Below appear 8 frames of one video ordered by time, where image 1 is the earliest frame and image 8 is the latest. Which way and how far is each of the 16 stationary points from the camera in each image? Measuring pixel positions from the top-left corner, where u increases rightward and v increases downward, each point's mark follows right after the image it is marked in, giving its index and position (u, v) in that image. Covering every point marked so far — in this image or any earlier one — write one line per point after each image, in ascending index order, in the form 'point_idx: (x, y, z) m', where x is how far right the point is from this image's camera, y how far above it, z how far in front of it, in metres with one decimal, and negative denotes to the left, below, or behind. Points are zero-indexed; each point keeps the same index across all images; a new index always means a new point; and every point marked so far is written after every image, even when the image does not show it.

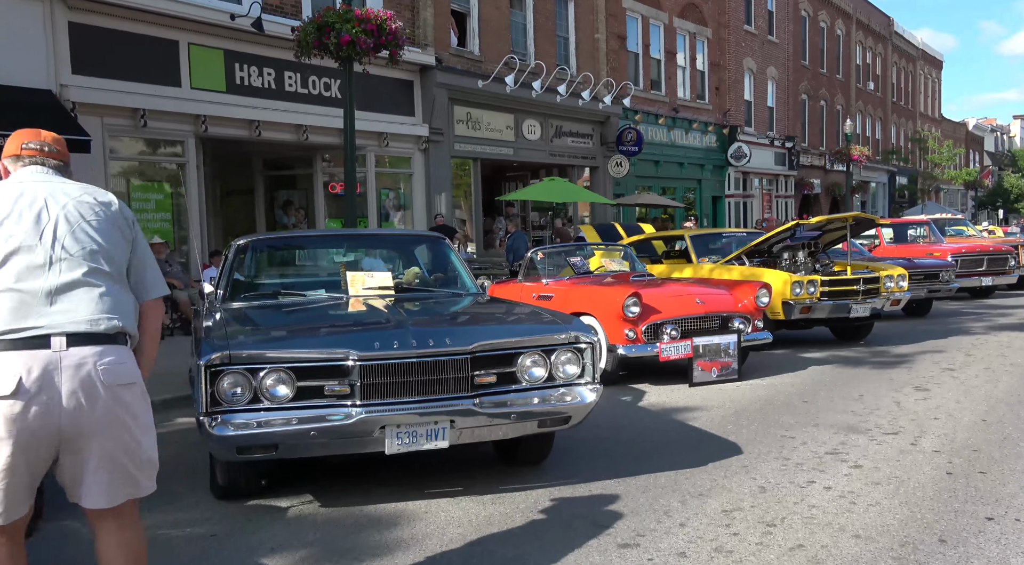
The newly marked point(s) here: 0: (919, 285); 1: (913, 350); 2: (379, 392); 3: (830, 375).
0: (+6.6, 0.0, +13.1) m
1: (+4.8, -0.8, +9.6) m
2: (-0.7, -0.5, +4.0) m
3: (+3.2, -0.9, +8.2) m
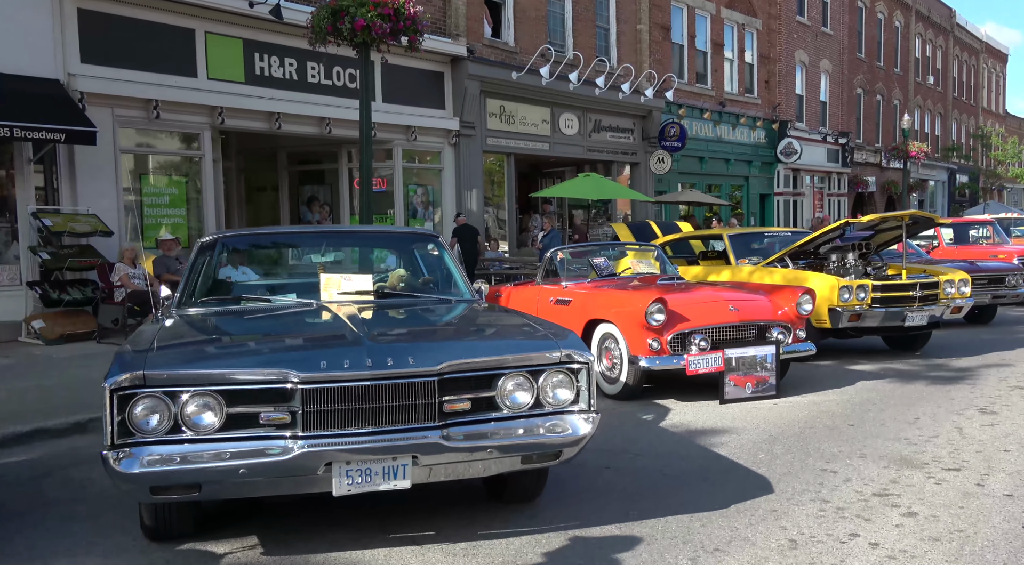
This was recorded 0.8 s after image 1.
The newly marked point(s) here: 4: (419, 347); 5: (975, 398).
0: (+7.0, -0.1, +12.0) m
1: (+5.0, -0.9, +8.7) m
2: (-0.8, -0.6, +3.3) m
3: (+3.3, -1.0, +7.3) m
4: (-0.4, -0.3, +3.5) m
5: (+3.9, -1.0, +6.8) m
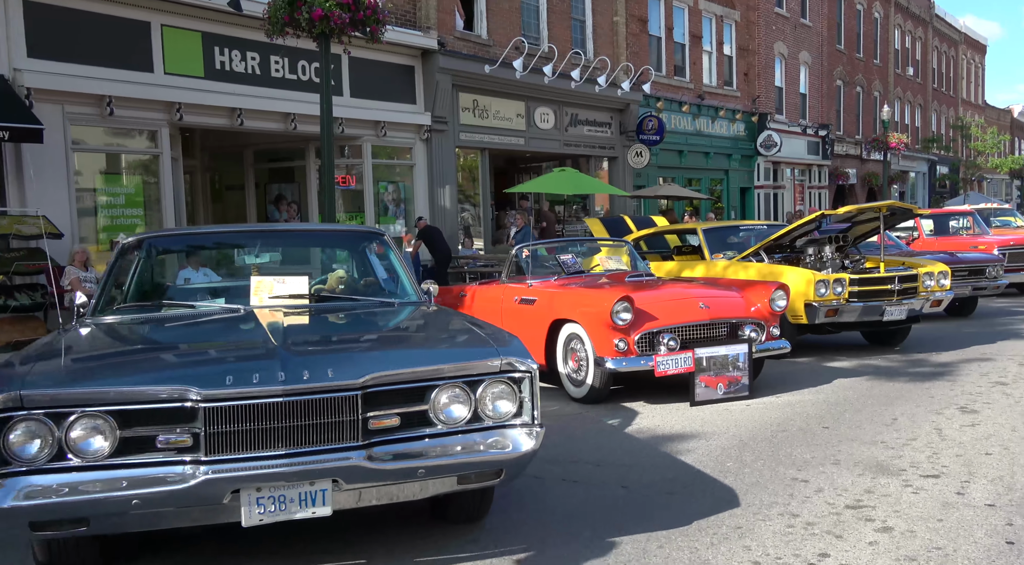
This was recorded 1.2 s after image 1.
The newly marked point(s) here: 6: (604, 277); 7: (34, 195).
0: (+6.6, 0.0, +11.8) m
1: (+4.6, -0.8, +8.4) m
2: (-1.0, -0.6, +3.0) m
3: (+3.0, -0.9, +7.0) m
4: (-0.7, -0.3, +3.2) m
5: (+3.6, -0.9, +6.5) m
6: (+0.9, +0.1, +7.6) m
7: (-6.0, +1.1, +10.1) m
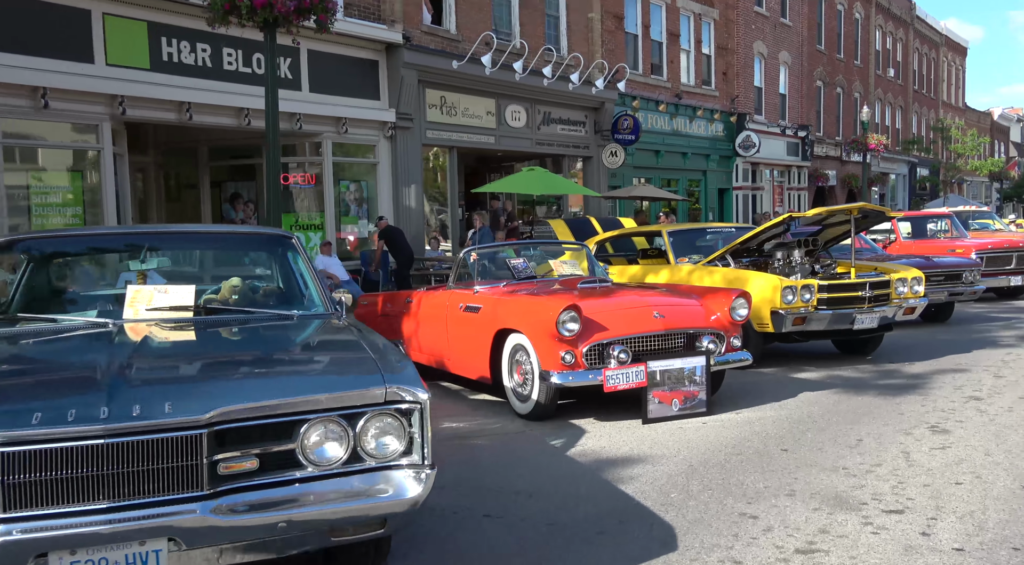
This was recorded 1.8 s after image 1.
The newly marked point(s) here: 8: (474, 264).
0: (+6.0, -0.1, +11.4) m
1: (+4.1, -0.9, +8.0) m
2: (-1.4, -0.6, +2.4) m
3: (+2.5, -1.0, +6.6) m
4: (-1.1, -0.3, +2.6) m
5: (+3.1, -1.0, +6.1) m
6: (+0.4, 0.0, +7.1) m
7: (-6.5, +1.1, +9.5) m
8: (-0.3, +0.2, +7.3) m
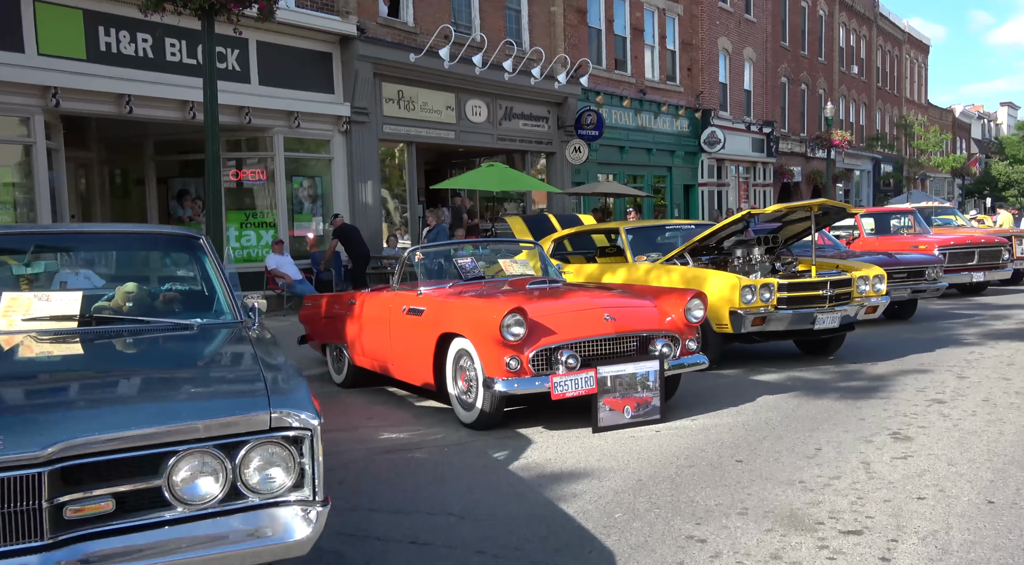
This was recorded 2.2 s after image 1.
0: (+5.4, 0.0, +11.2) m
1: (+3.7, -0.8, +7.8) m
2: (-1.7, -0.7, +2.0) m
3: (+2.1, -1.0, +6.3) m
4: (-1.4, -0.4, +2.2) m
5: (+2.7, -1.0, +5.9) m
6: (-0.1, 0.0, +6.7) m
7: (-7.1, +1.0, +8.9) m
8: (-0.8, +0.2, +6.9) m
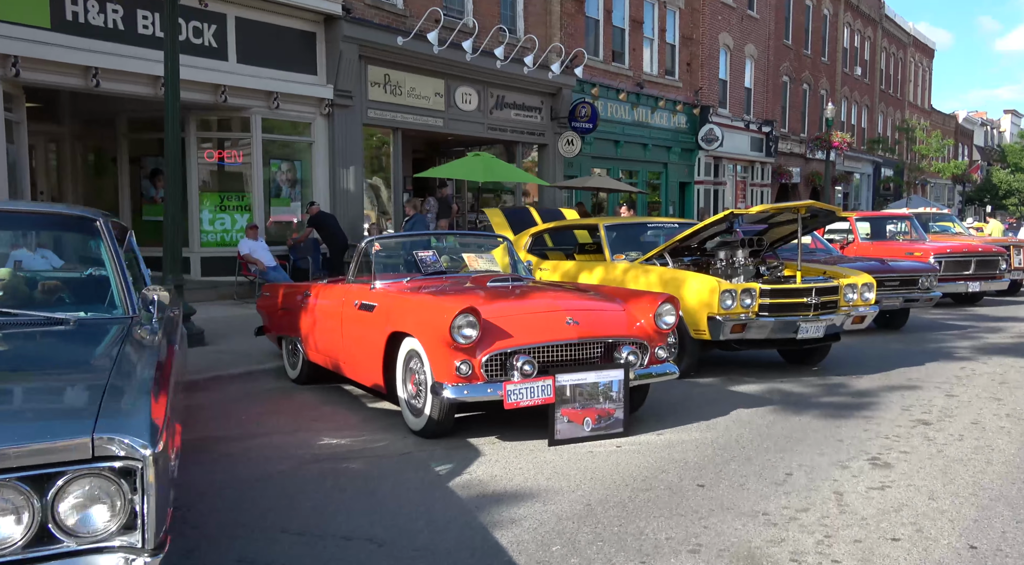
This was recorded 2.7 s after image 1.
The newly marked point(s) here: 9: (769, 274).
0: (+5.1, -0.1, +10.8) m
1: (+3.3, -0.9, +7.4) m
2: (-2.0, -0.6, +1.6) m
3: (+1.8, -1.0, +5.9) m
4: (-1.6, -0.3, +1.8) m
5: (+2.4, -1.1, +5.4) m
6: (-0.4, 0.0, +6.3) m
7: (-7.3, +1.3, +8.4) m
8: (-1.1, +0.2, +6.5) m
9: (+2.6, +0.1, +8.2) m
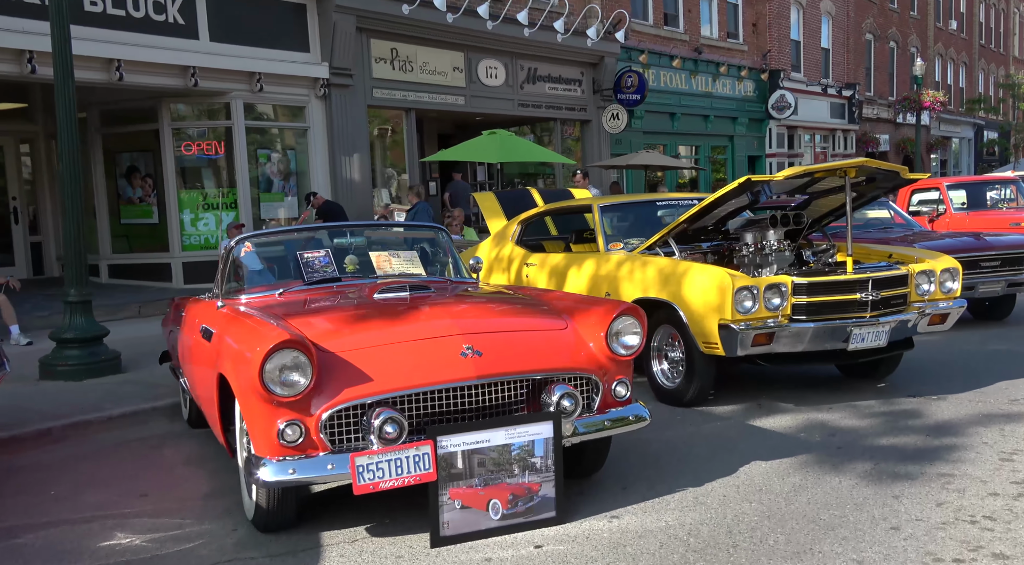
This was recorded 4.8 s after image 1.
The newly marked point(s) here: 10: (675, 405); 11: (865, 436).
0: (+5.0, +0.1, +8.5) m
1: (+3.0, -0.8, +5.2) m
2: (-2.9, -0.8, +0.1) m
3: (+1.3, -1.0, +3.9) m
4: (-2.6, -0.5, +0.2) m
5: (+1.8, -1.0, +3.4) m
6: (-0.8, 0.0, +4.6) m
7: (-7.6, +1.1, +7.4) m
8: (-1.6, +0.1, +4.8) m
9: (+2.3, +0.2, +6.1) m
10: (+1.2, -0.9, +5.8) m
11: (+2.1, -0.9, +4.9) m
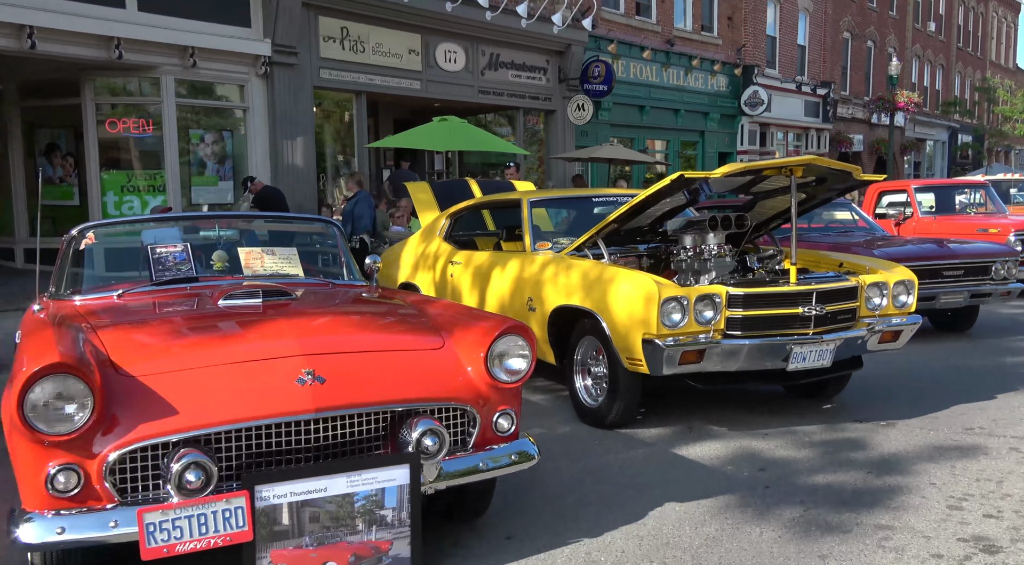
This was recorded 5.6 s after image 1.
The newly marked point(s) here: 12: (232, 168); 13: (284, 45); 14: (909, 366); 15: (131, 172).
0: (+4.4, 0.0, +8.0) m
1: (+2.3, -0.9, +4.7) m
2: (-3.4, -0.9, -0.7) m
3: (+0.7, -1.1, +3.3) m
4: (-3.1, -0.6, -0.5) m
5: (+1.3, -1.1, +2.8) m
6: (-1.4, -0.1, +3.9) m
7: (-8.2, +1.2, +6.5) m
8: (-2.1, +0.1, +4.1) m
9: (+1.7, +0.1, +5.5) m
10: (+0.6, -0.9, +5.2) m
11: (+1.5, -1.0, +4.3) m
12: (-4.2, +1.7, +12.2) m
13: (-3.5, +3.6, +12.2) m
14: (+3.4, -0.7, +6.9) m
15: (-5.4, +1.6, +11.5) m
